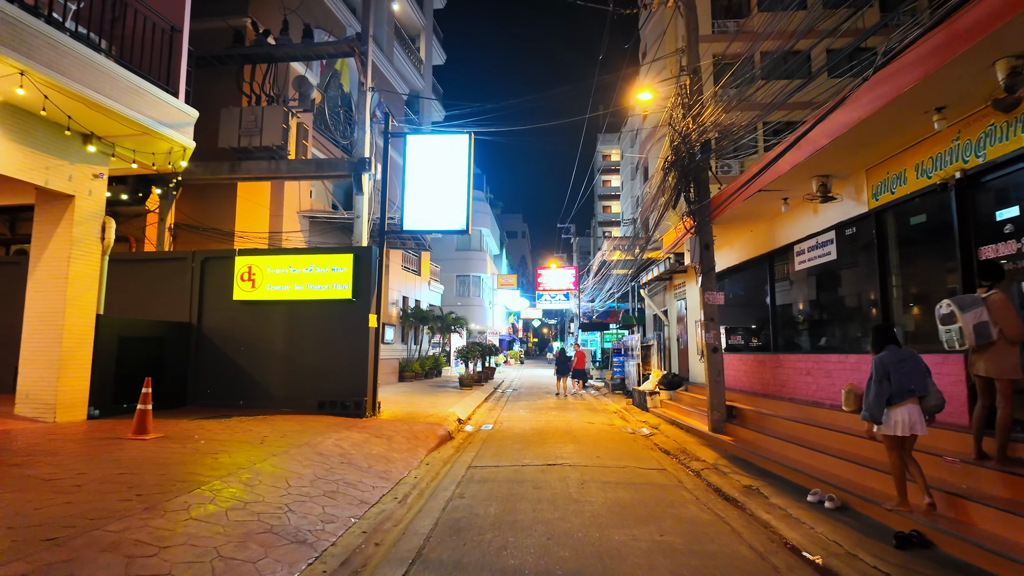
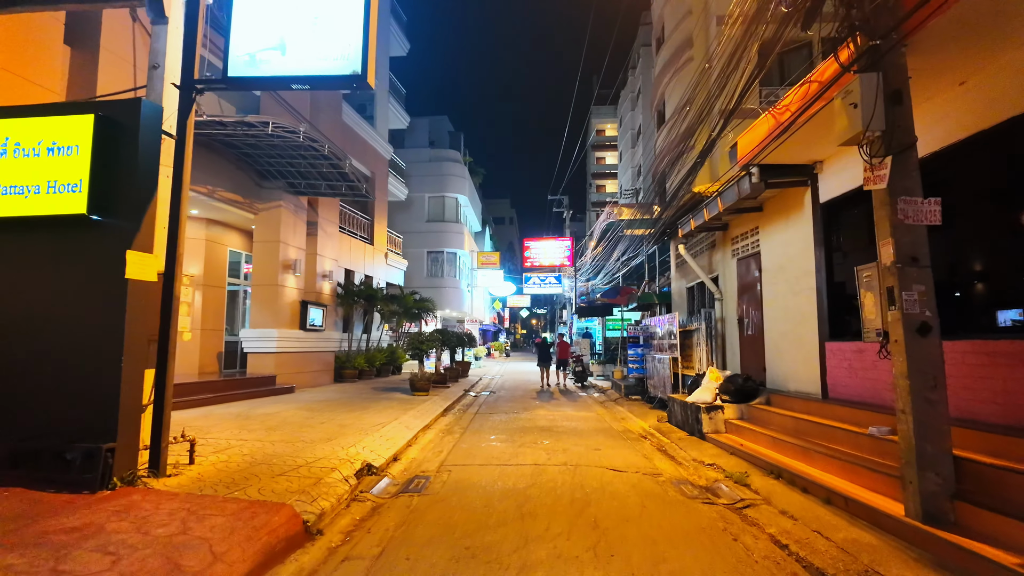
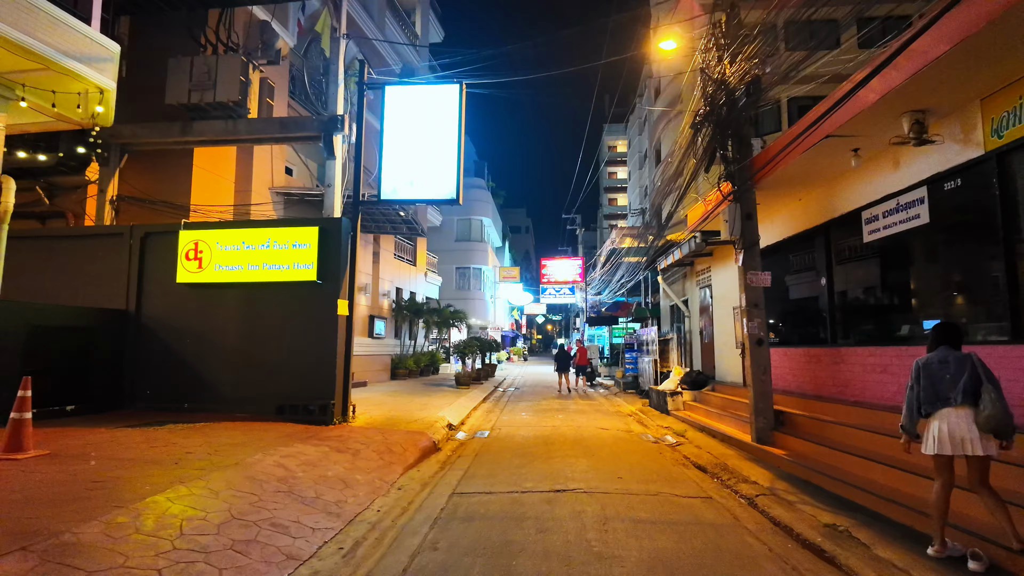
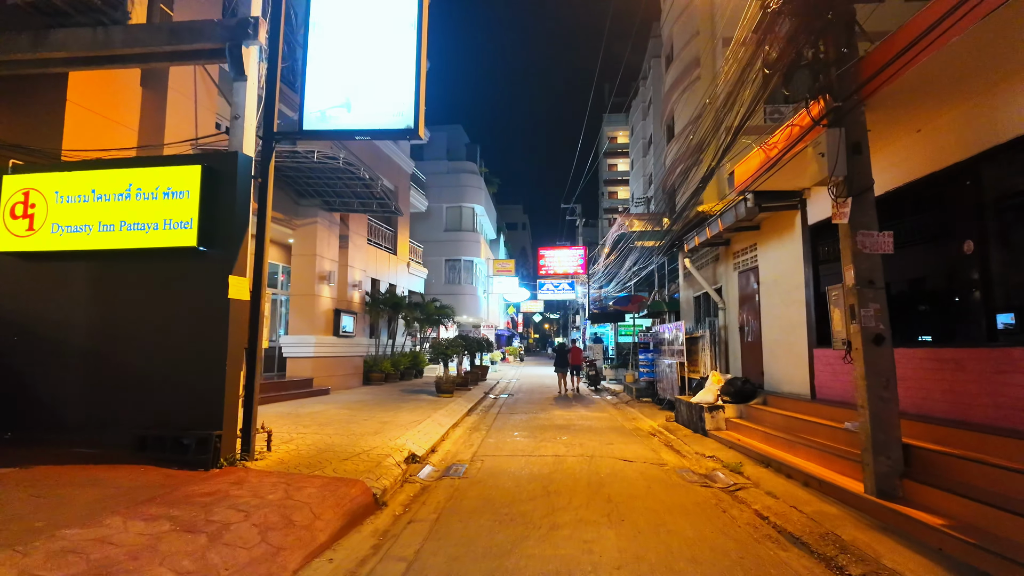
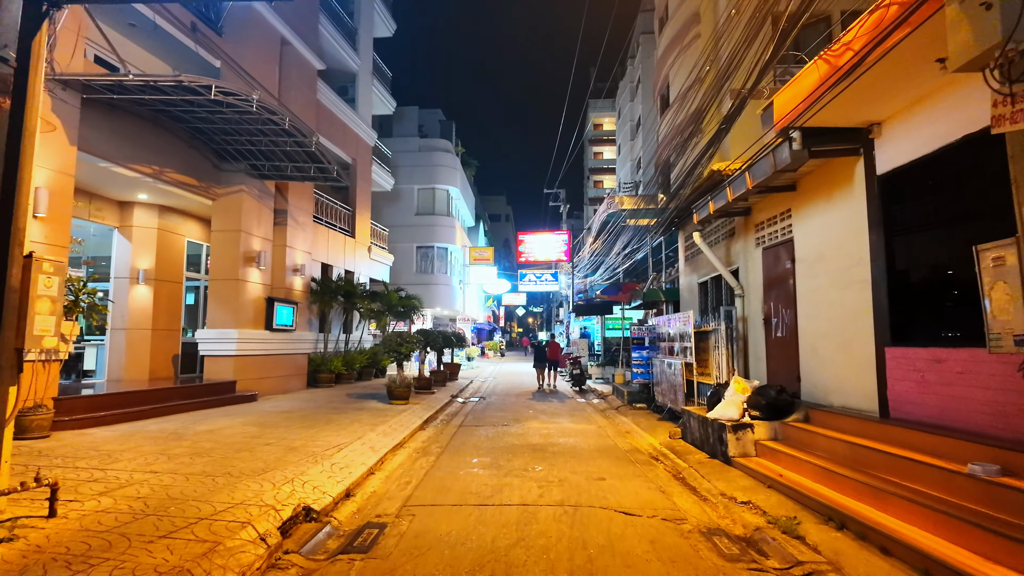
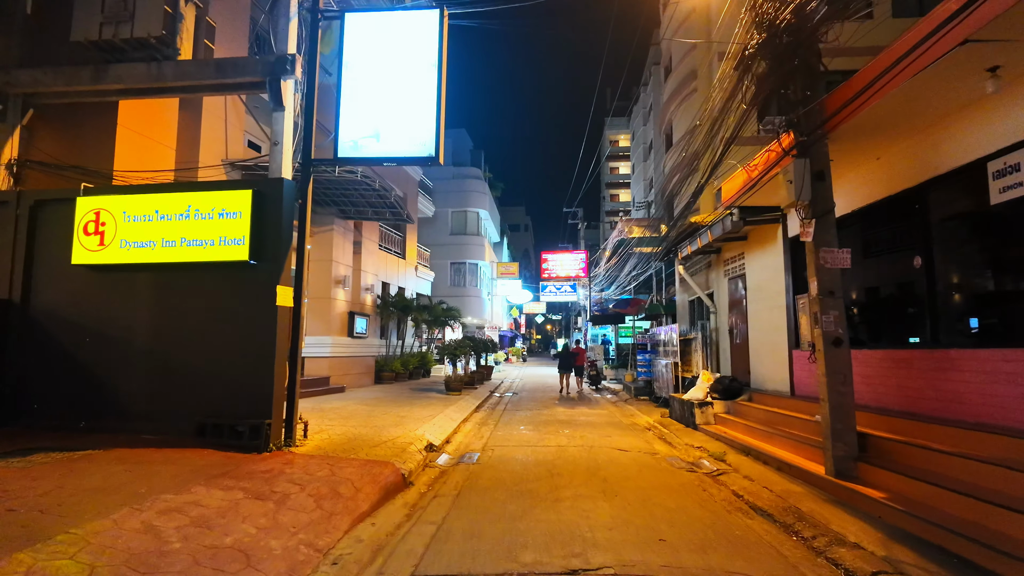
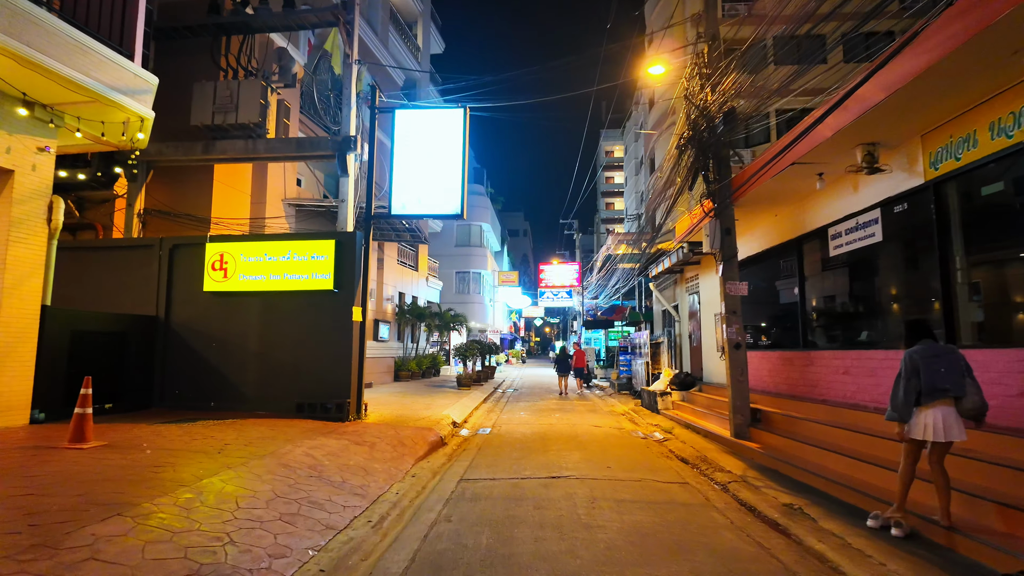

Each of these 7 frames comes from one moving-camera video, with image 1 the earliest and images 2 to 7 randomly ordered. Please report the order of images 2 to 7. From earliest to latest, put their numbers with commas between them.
7, 3, 6, 4, 2, 5
